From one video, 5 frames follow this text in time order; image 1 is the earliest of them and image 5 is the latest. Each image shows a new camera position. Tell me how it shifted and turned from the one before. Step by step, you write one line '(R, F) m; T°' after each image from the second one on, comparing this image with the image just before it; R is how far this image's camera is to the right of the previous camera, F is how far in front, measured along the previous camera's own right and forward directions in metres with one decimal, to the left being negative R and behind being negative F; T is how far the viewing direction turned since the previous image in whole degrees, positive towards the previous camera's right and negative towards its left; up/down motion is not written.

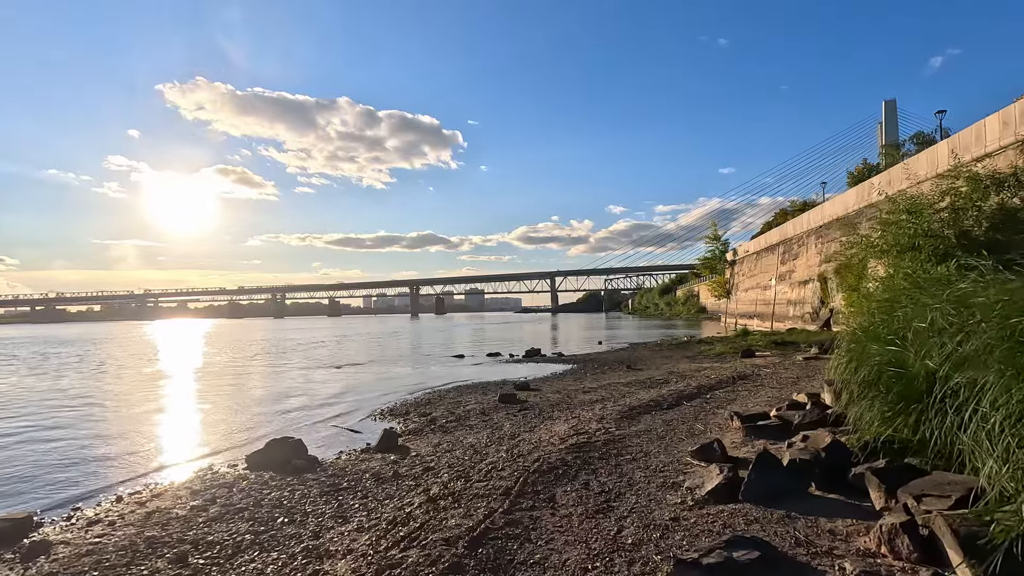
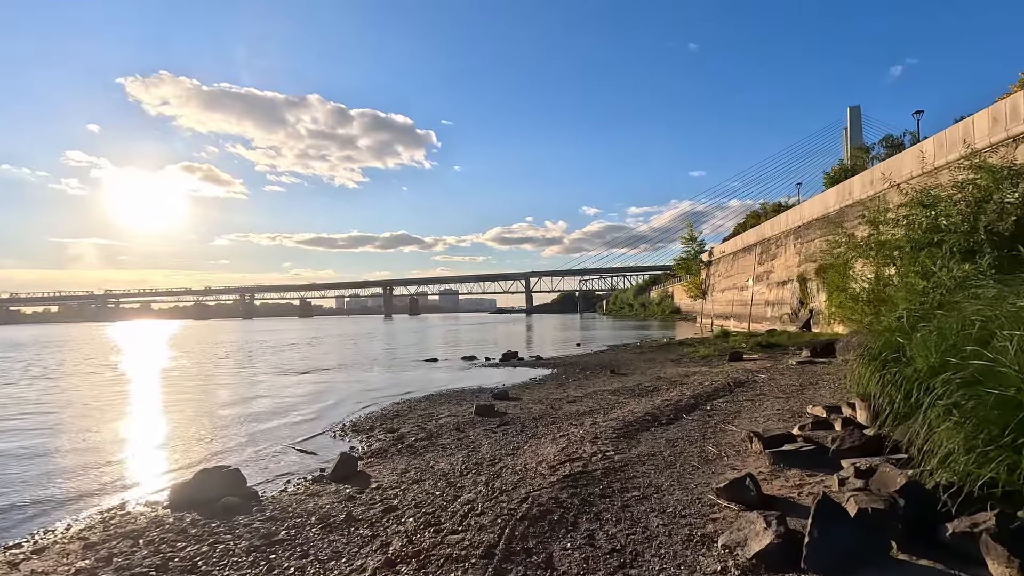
(-0.1, +1.2) m; +3°
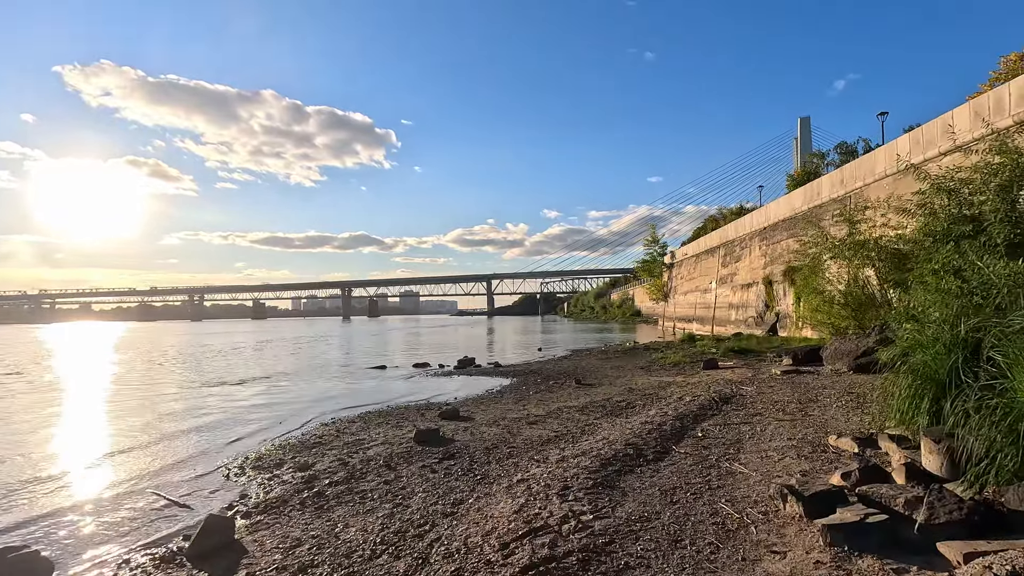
(+0.2, +1.9) m; +4°
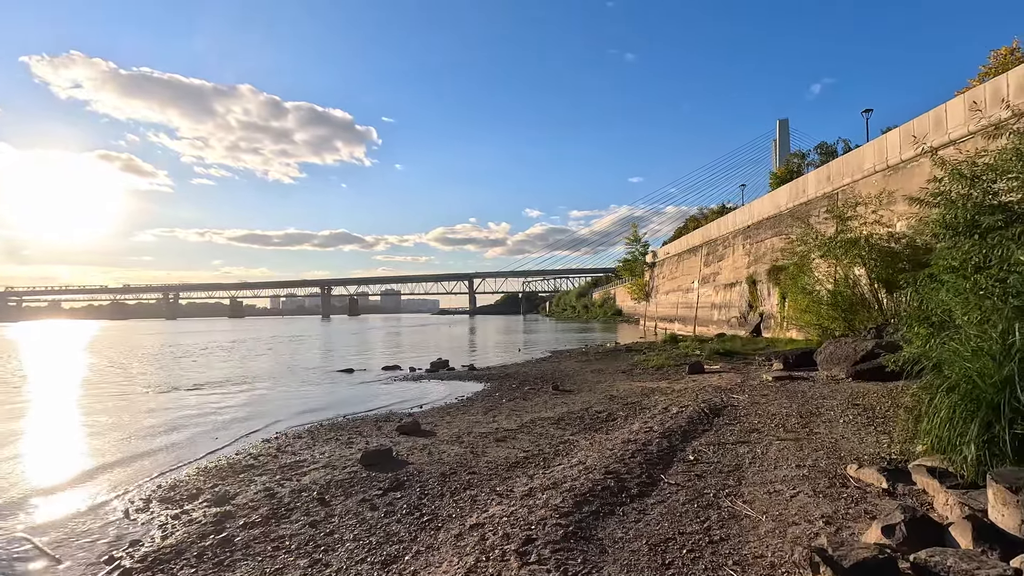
(+0.2, +1.2) m; +2°
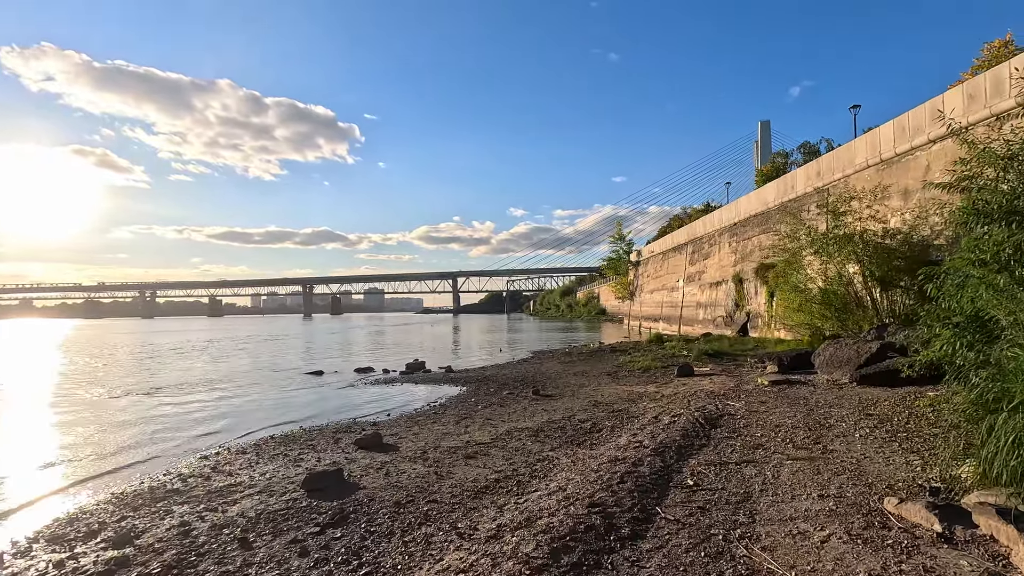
(+0.2, +1.1) m; +2°
